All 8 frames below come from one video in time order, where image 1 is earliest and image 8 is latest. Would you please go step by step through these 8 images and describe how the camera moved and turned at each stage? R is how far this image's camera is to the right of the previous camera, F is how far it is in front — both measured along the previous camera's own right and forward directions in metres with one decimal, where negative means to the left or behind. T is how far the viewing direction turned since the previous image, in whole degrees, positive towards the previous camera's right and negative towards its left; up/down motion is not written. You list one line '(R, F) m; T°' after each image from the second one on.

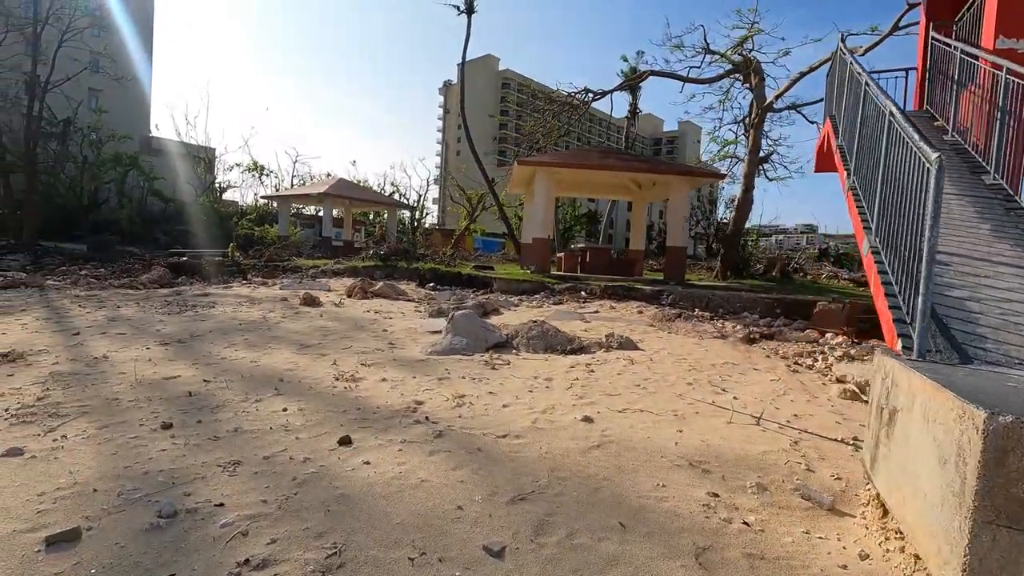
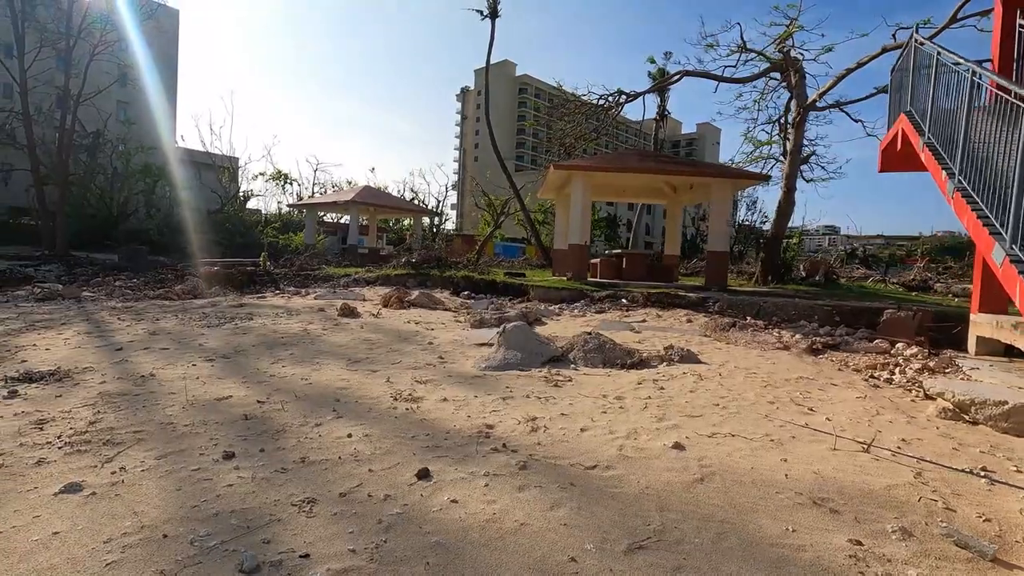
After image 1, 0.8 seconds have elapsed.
(-0.3, +0.2) m; -2°
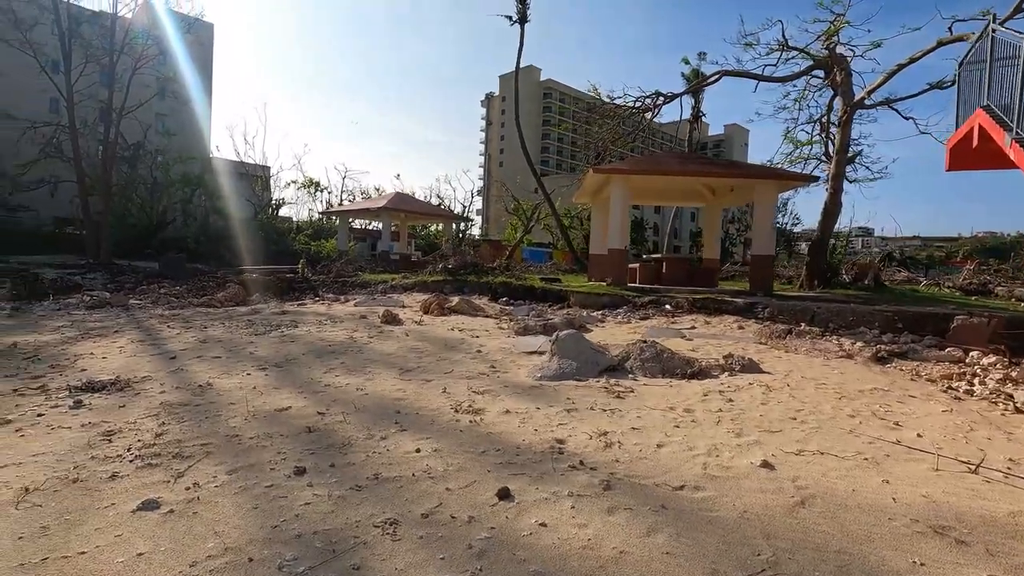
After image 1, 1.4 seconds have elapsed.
(-0.3, +0.1) m; -3°
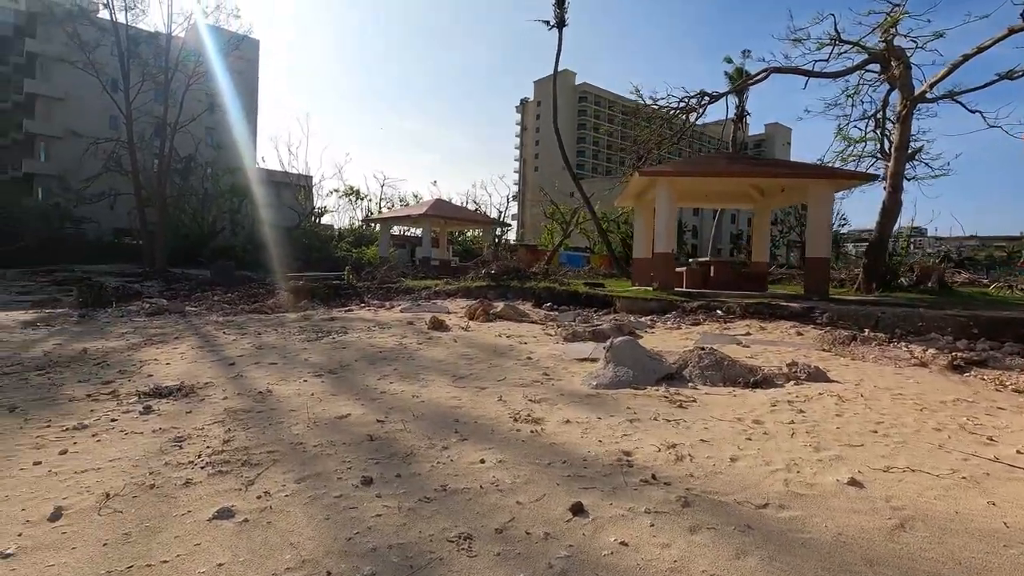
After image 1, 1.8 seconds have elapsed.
(-0.2, +0.1) m; -4°
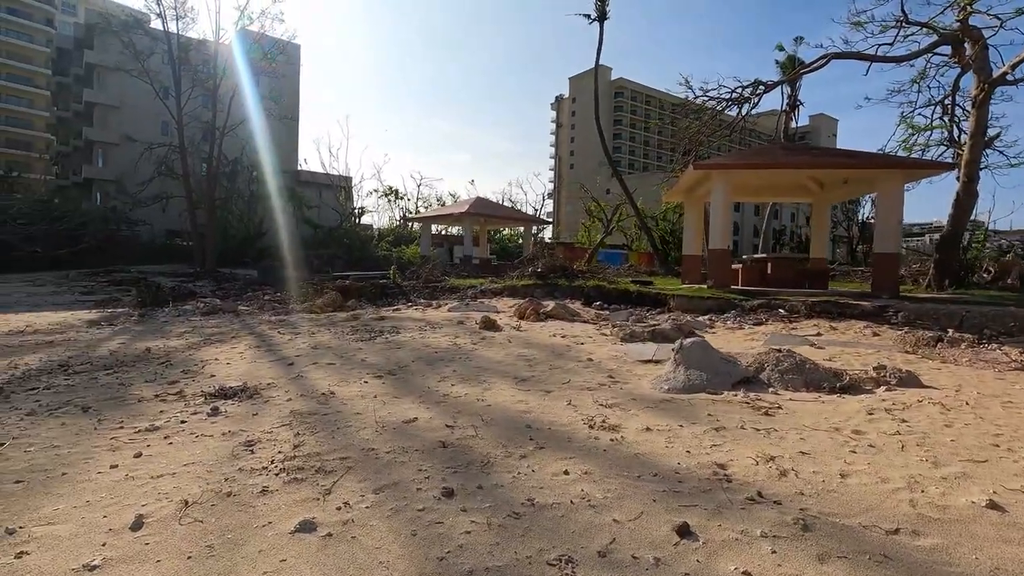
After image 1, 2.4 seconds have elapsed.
(-0.2, +0.2) m; -4°
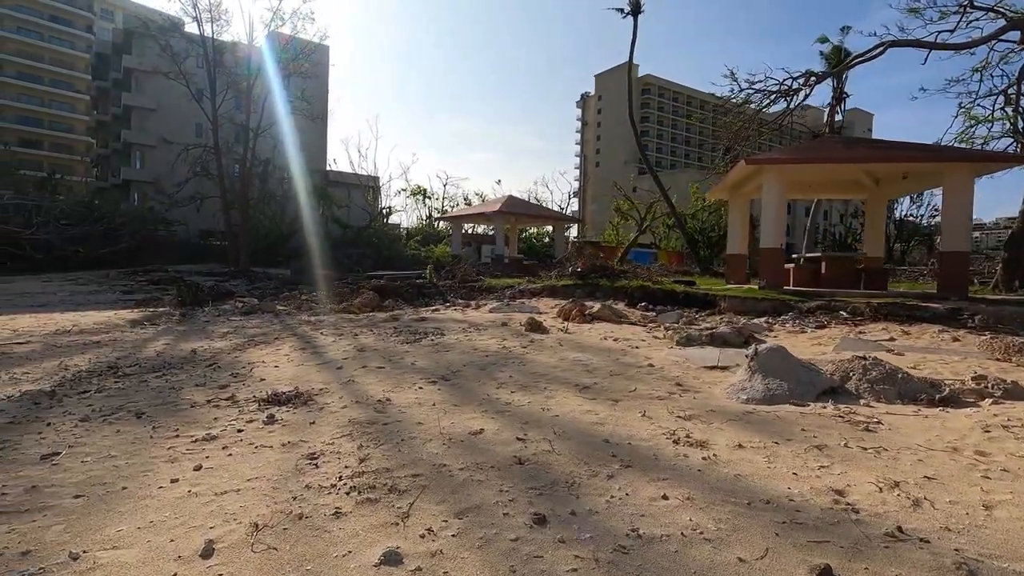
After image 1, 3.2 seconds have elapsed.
(-0.3, +0.2) m; -2°
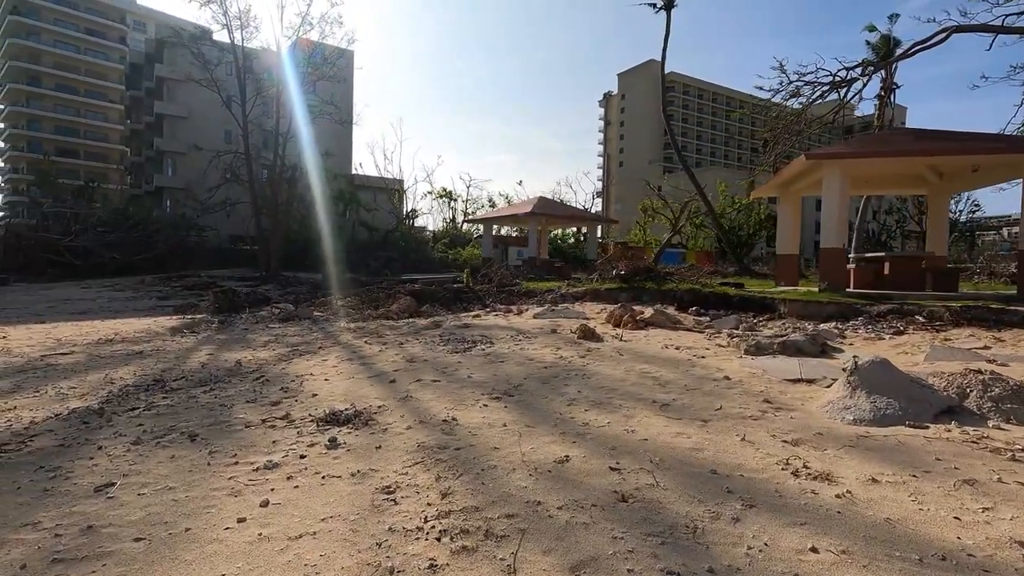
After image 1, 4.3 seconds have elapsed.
(-0.4, +0.3) m; -2°
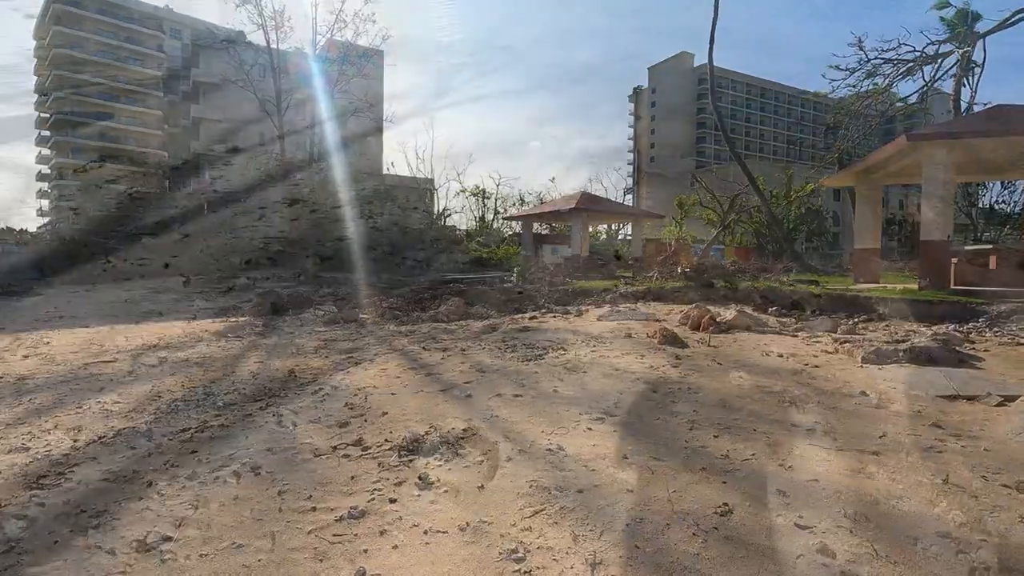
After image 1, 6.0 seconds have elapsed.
(-0.5, +0.6) m; -3°
